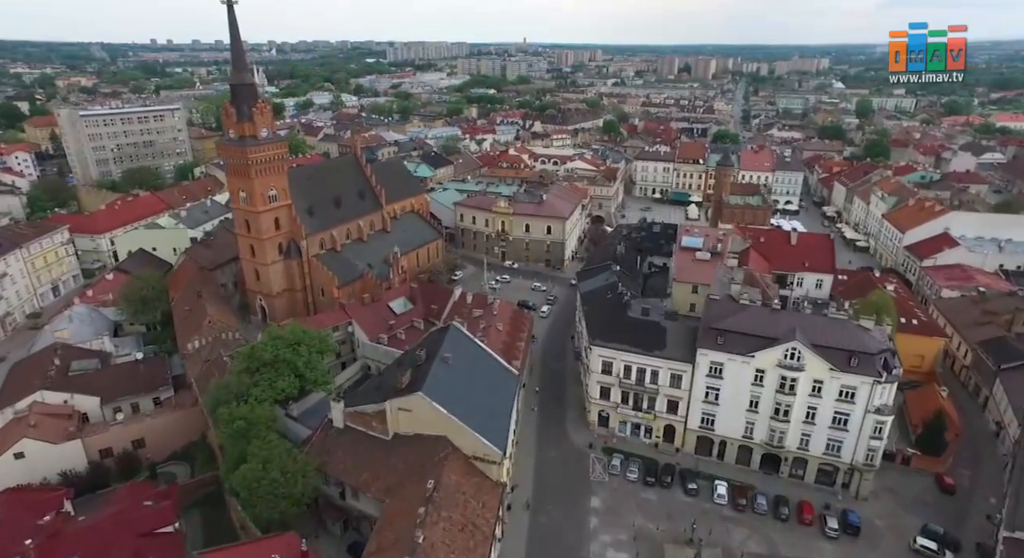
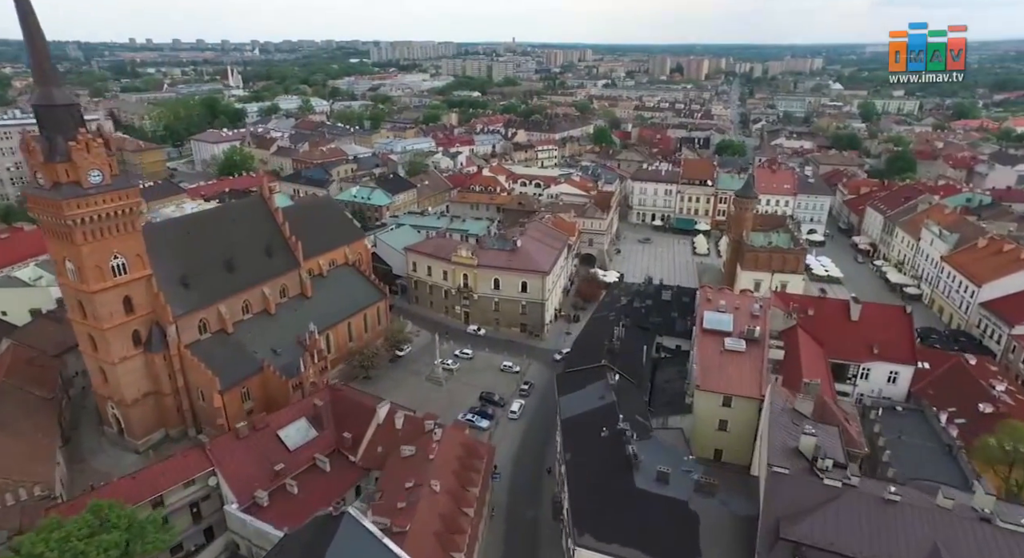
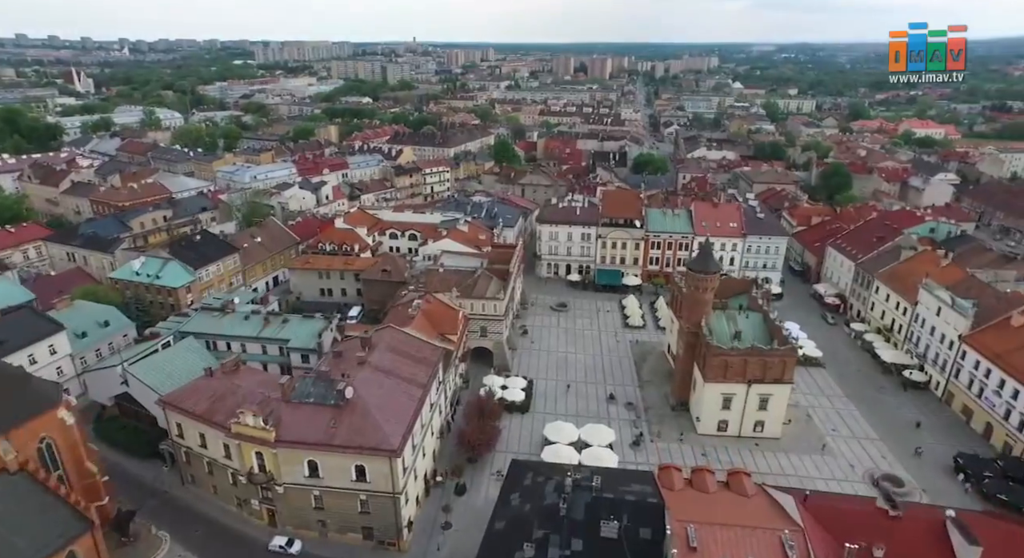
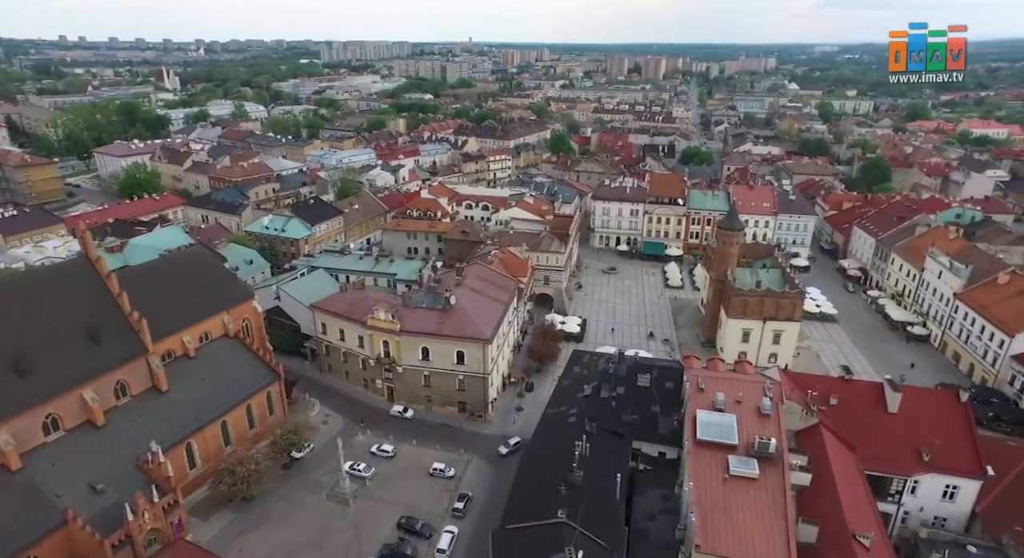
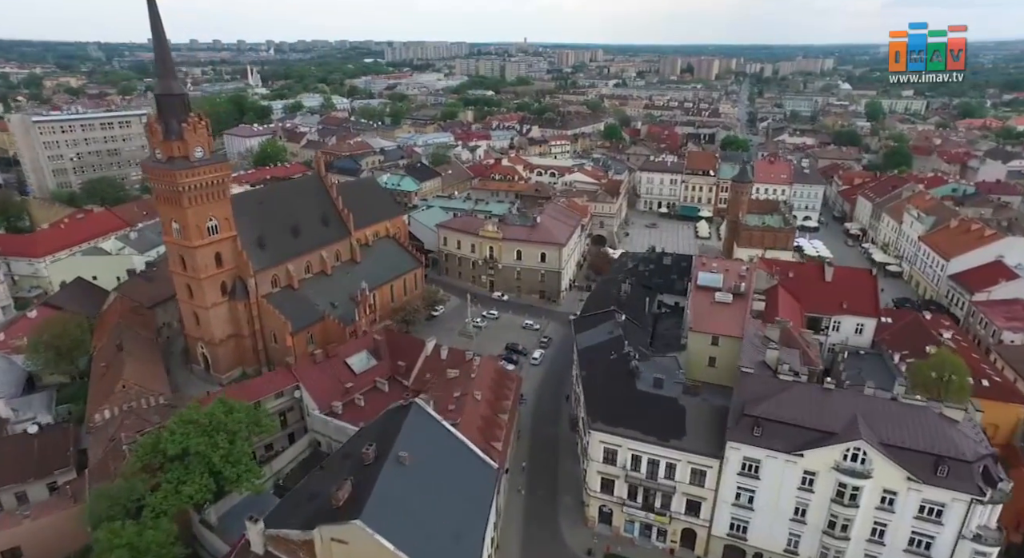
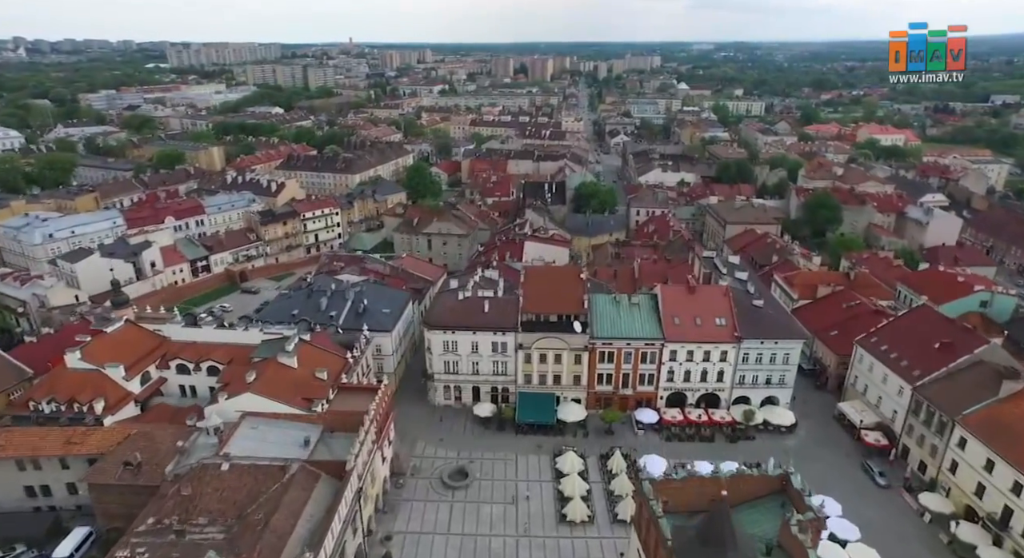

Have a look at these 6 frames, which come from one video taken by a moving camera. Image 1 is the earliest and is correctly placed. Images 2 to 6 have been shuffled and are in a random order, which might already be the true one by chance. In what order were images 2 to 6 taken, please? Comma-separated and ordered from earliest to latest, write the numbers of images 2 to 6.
5, 2, 4, 3, 6
